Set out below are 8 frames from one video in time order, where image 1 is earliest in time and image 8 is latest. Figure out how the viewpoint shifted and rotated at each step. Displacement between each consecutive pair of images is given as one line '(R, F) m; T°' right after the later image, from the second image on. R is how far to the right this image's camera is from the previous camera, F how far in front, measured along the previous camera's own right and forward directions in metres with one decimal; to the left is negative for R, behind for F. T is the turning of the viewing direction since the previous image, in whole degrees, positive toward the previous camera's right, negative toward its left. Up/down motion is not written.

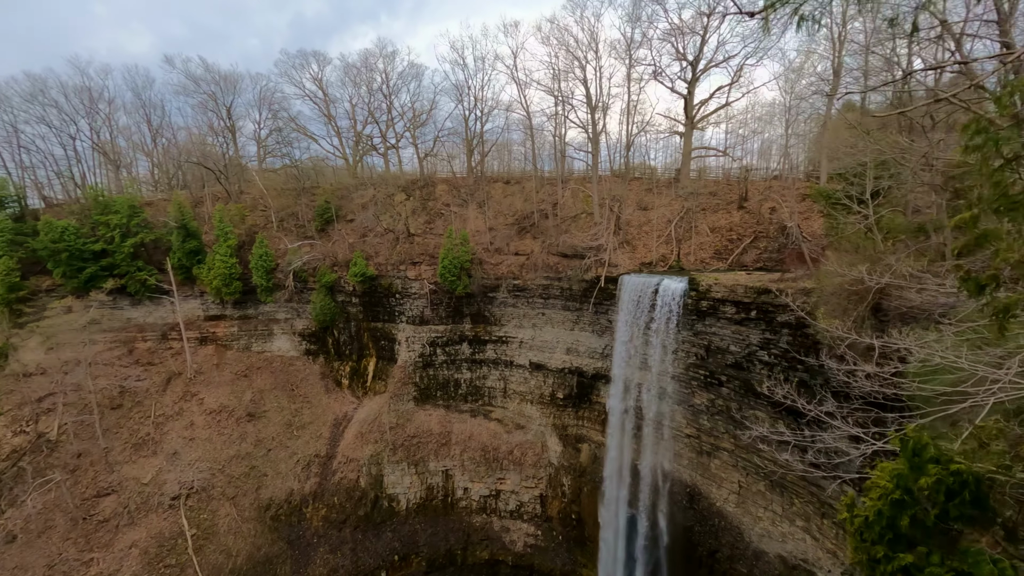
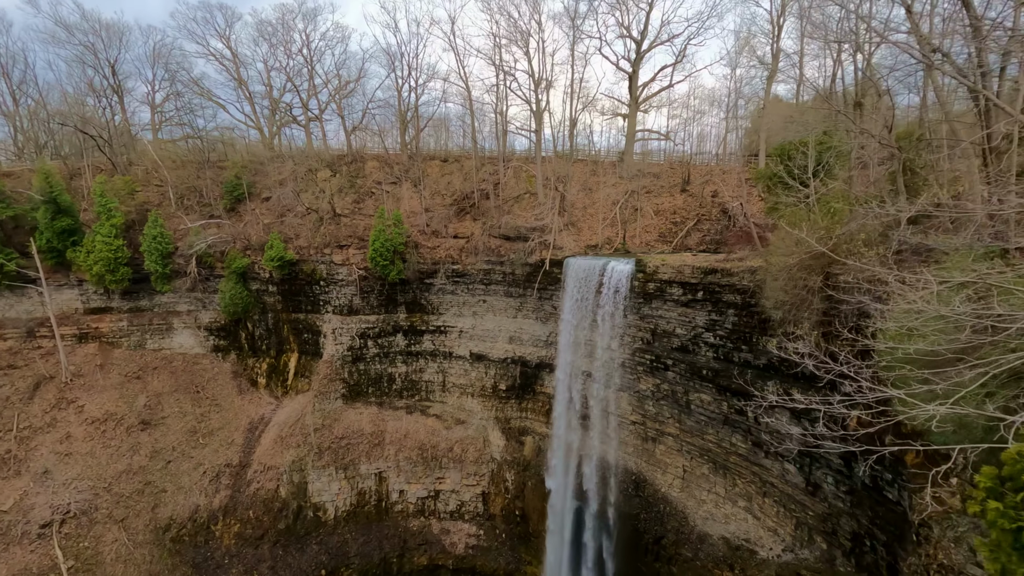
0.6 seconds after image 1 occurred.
(-0.2, +1.2) m; +8°
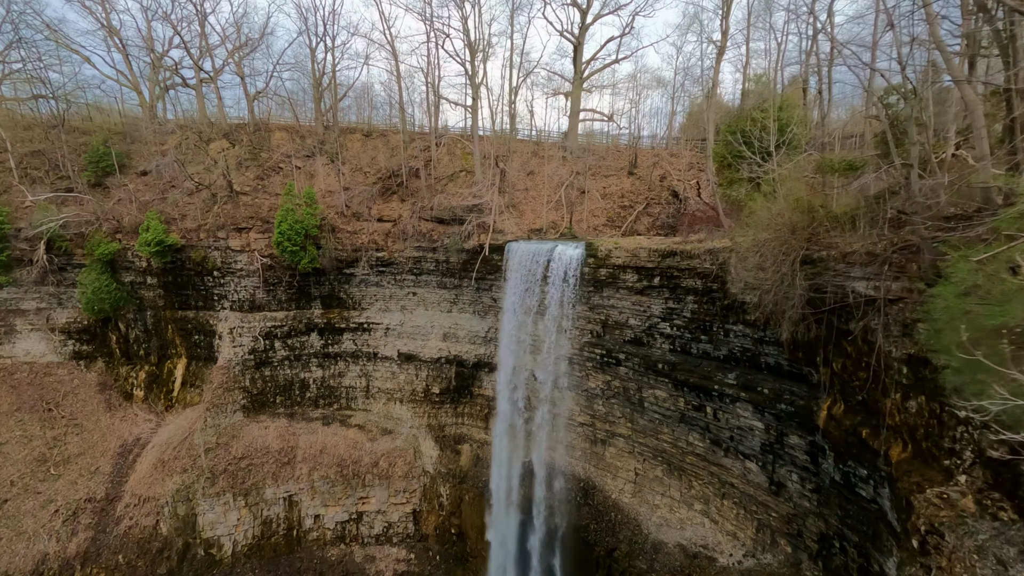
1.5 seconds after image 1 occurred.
(-0.1, +1.8) m; +8°
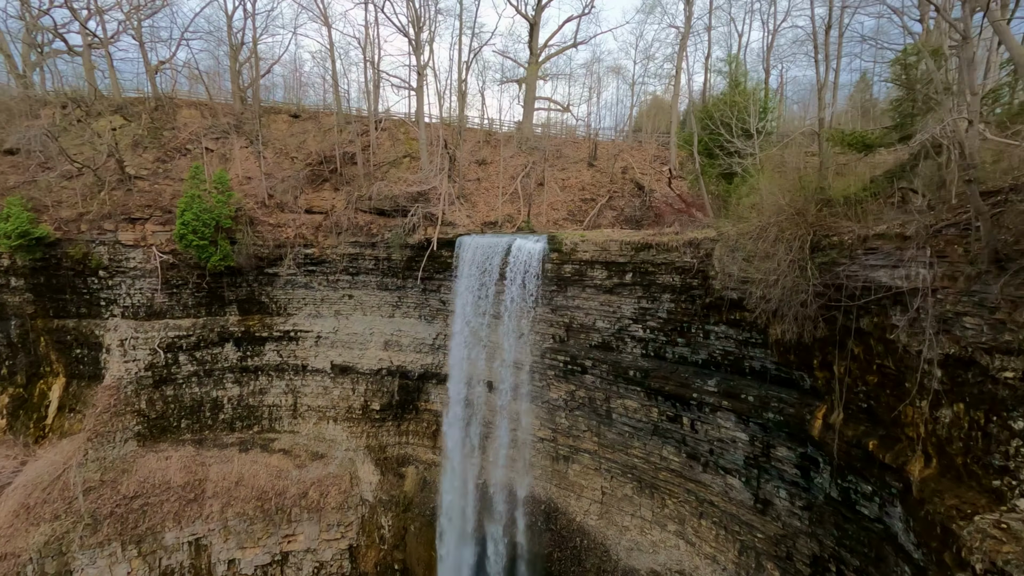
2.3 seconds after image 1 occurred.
(-0.2, +1.6) m; +7°
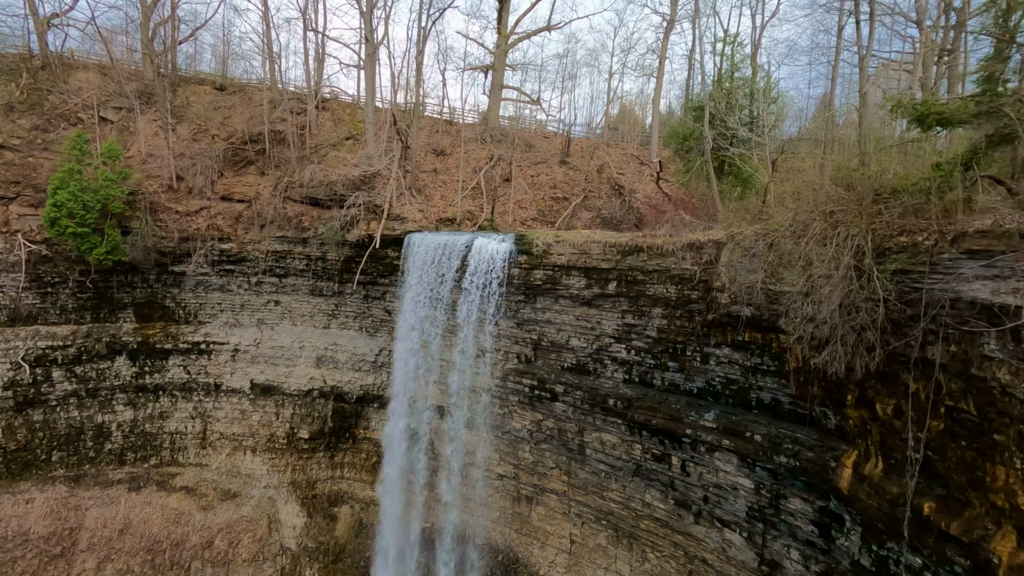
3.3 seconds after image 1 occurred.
(+0.1, +1.9) m; +5°
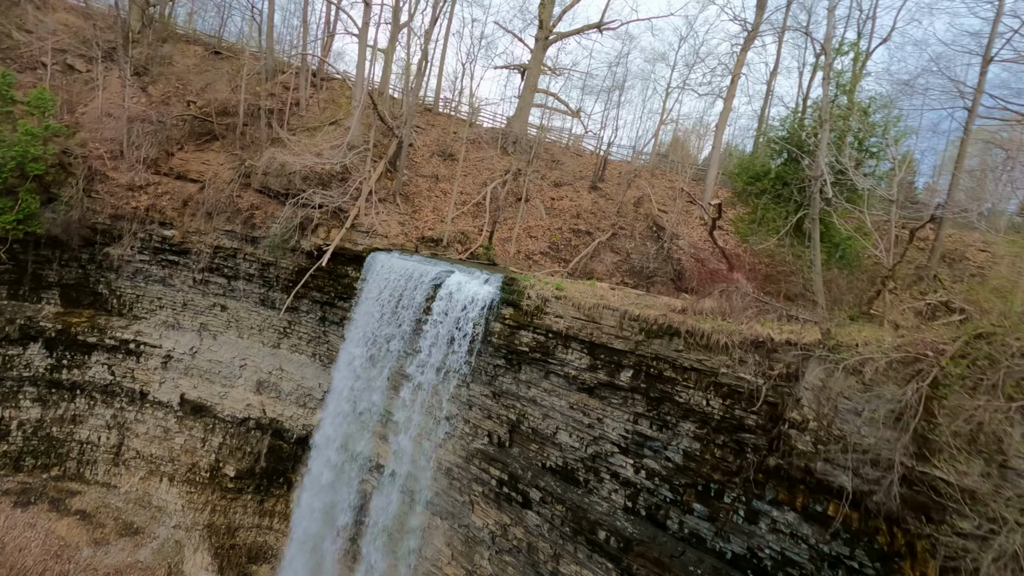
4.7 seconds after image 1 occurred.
(+0.6, +2.5) m; -4°
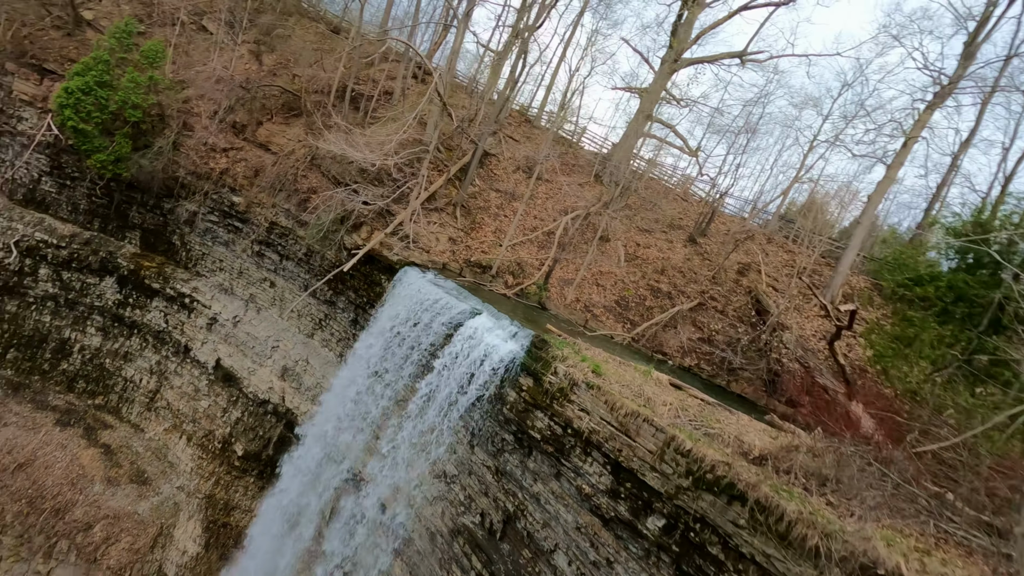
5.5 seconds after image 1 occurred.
(+0.5, +1.4) m; -11°
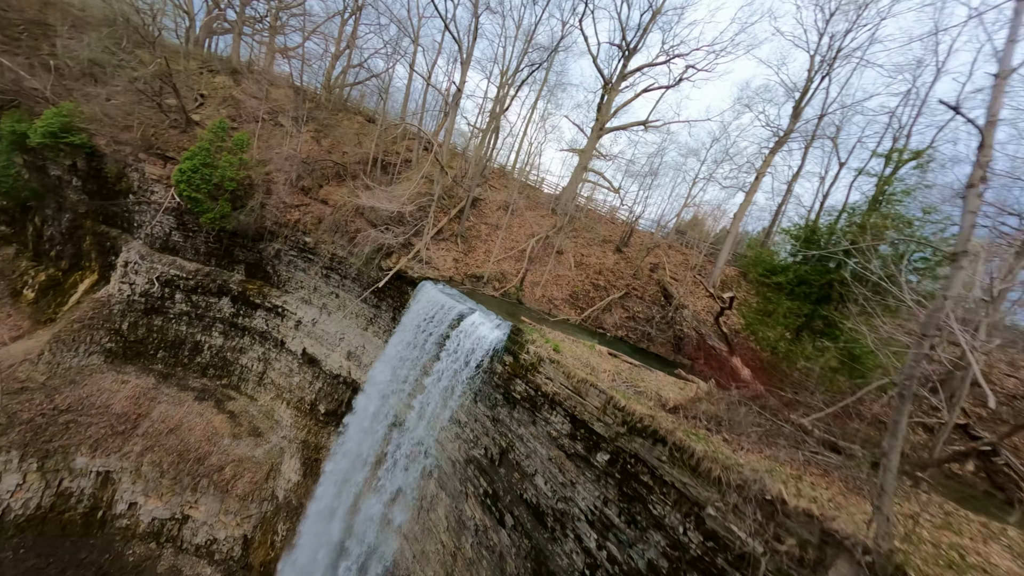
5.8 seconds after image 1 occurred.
(+0.6, -4.3) m; -1°
